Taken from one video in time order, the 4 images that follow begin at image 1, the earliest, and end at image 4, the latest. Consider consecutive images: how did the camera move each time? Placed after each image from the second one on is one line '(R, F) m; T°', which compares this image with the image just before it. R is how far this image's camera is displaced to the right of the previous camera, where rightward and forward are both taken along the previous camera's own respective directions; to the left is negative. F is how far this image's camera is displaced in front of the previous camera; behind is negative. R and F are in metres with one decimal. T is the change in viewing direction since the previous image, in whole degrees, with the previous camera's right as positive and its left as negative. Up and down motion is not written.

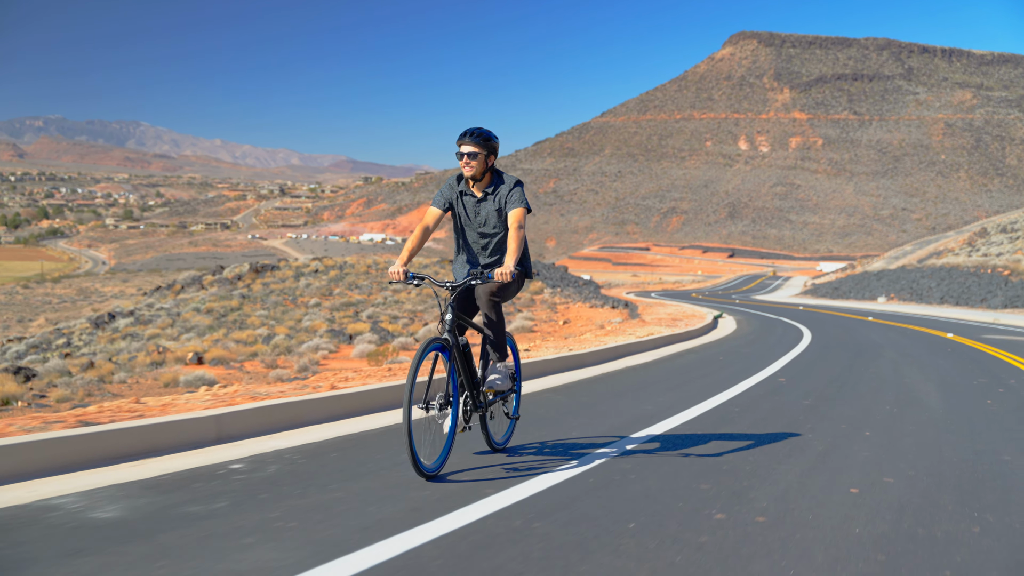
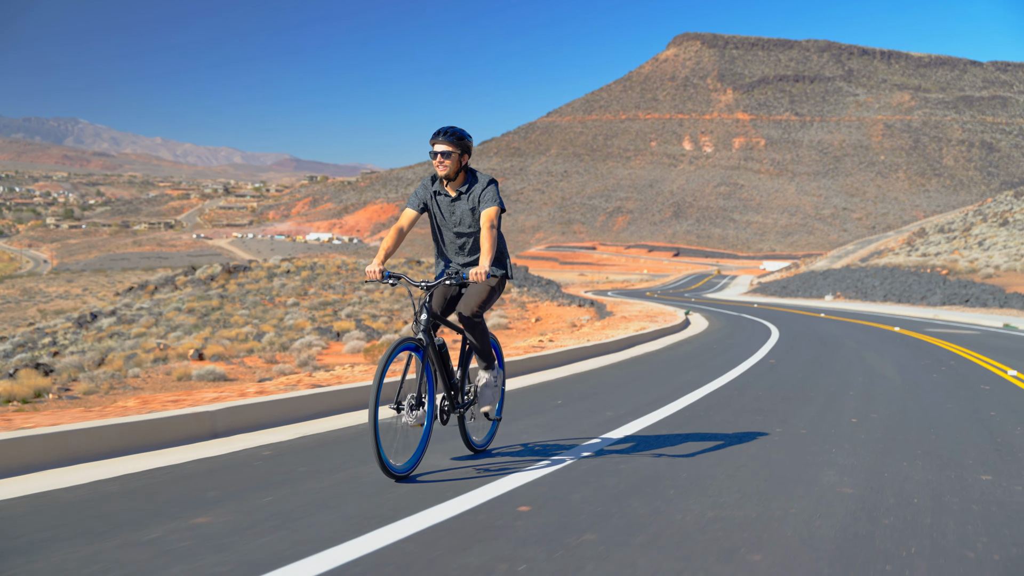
(-0.6, -0.9) m; +4°
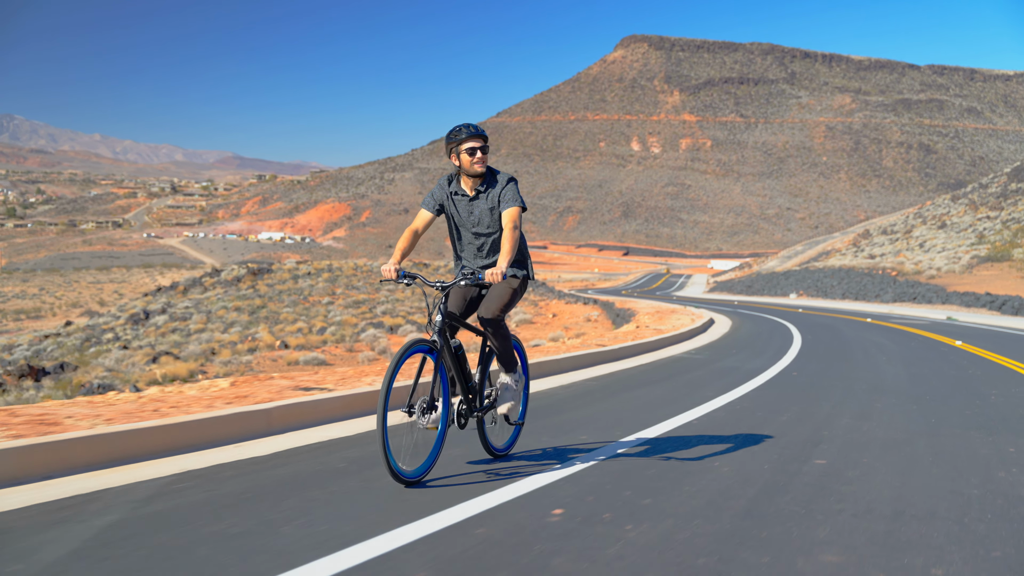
(-1.8, -2.4) m; +4°
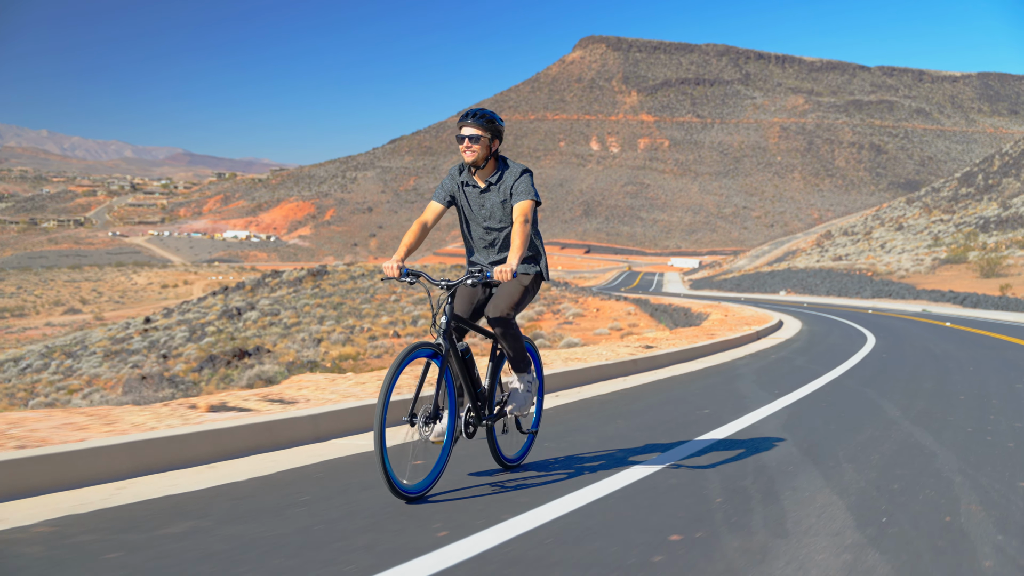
(-2.7, -3.3) m; +3°
